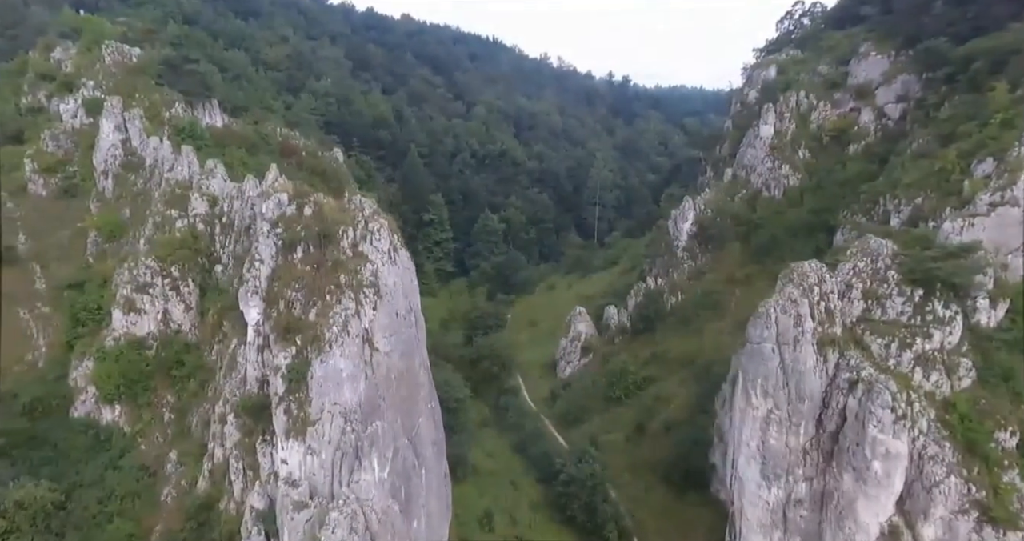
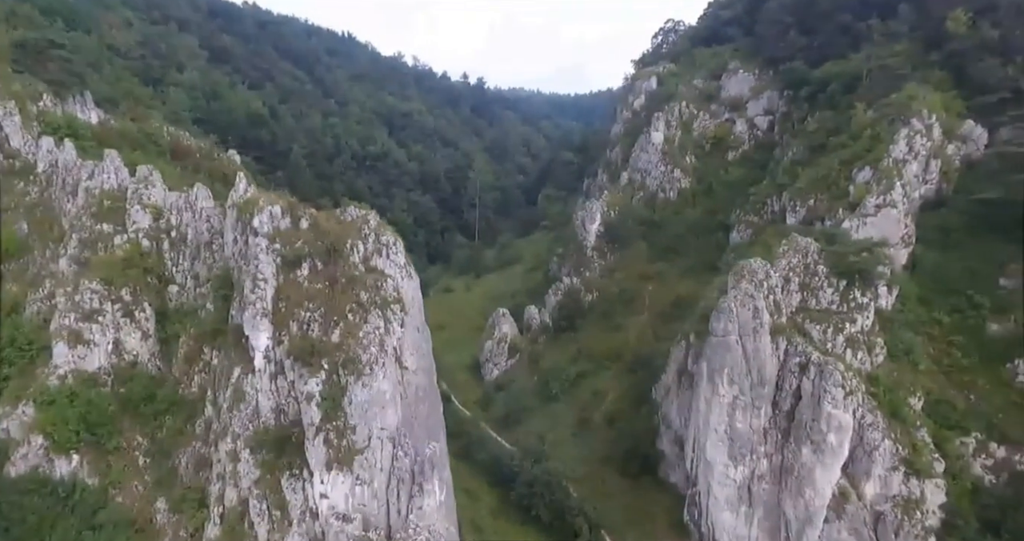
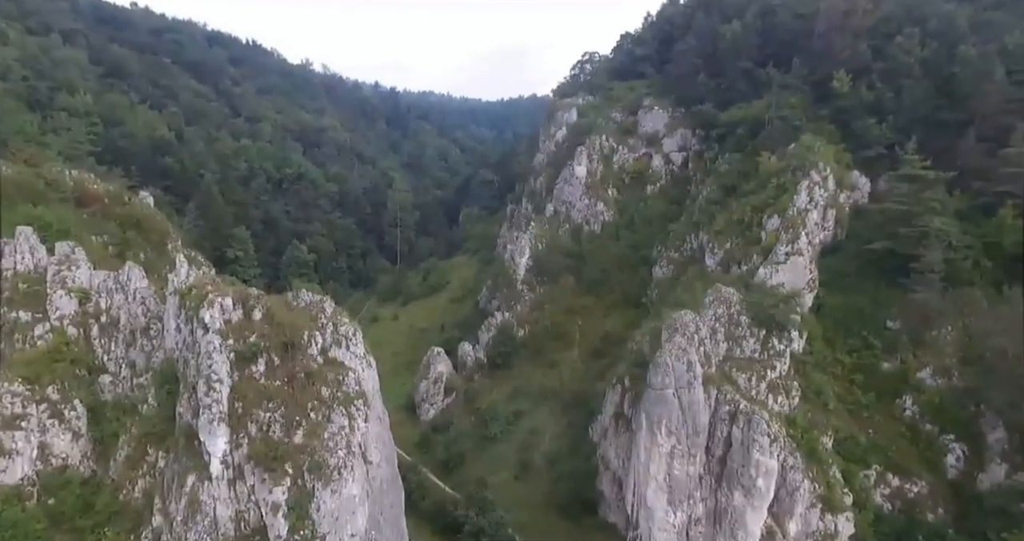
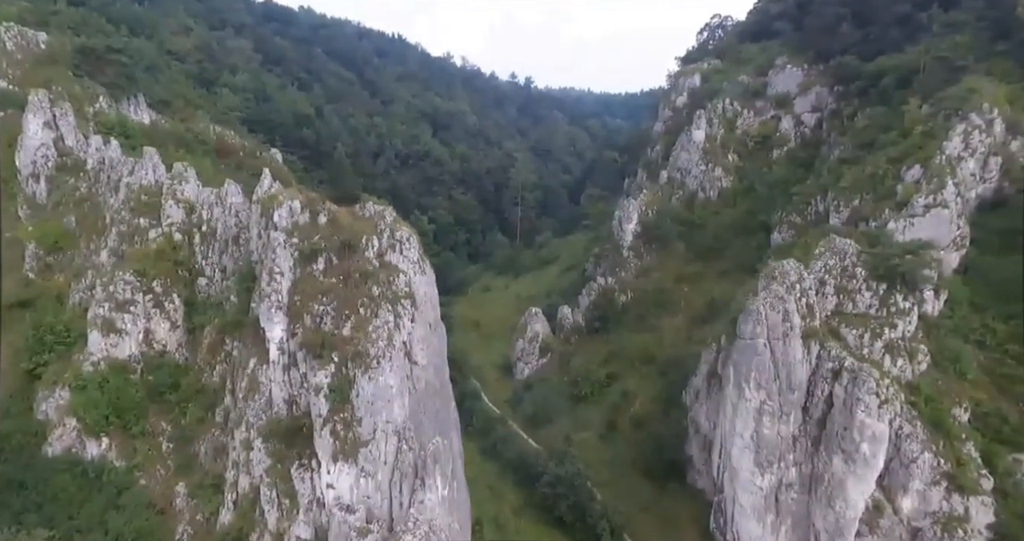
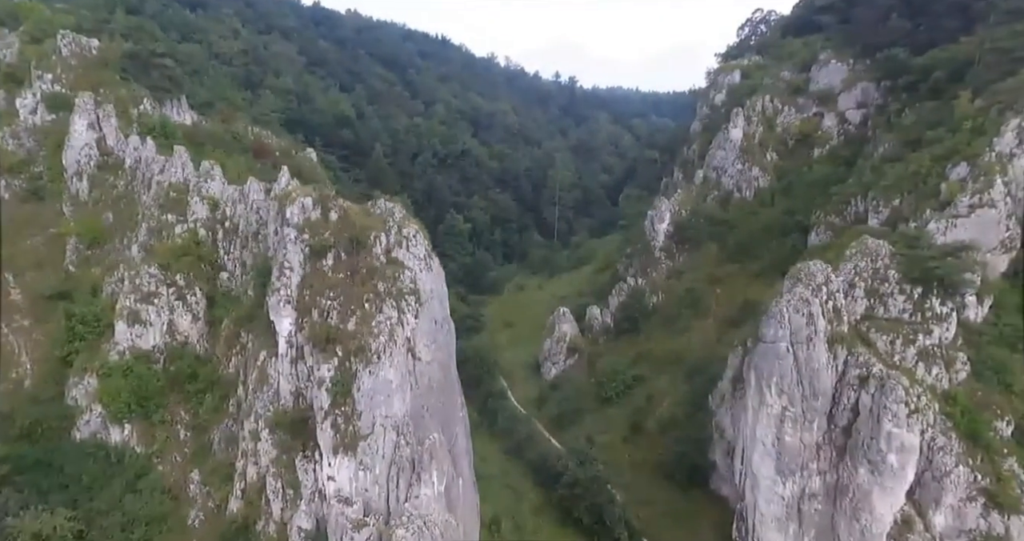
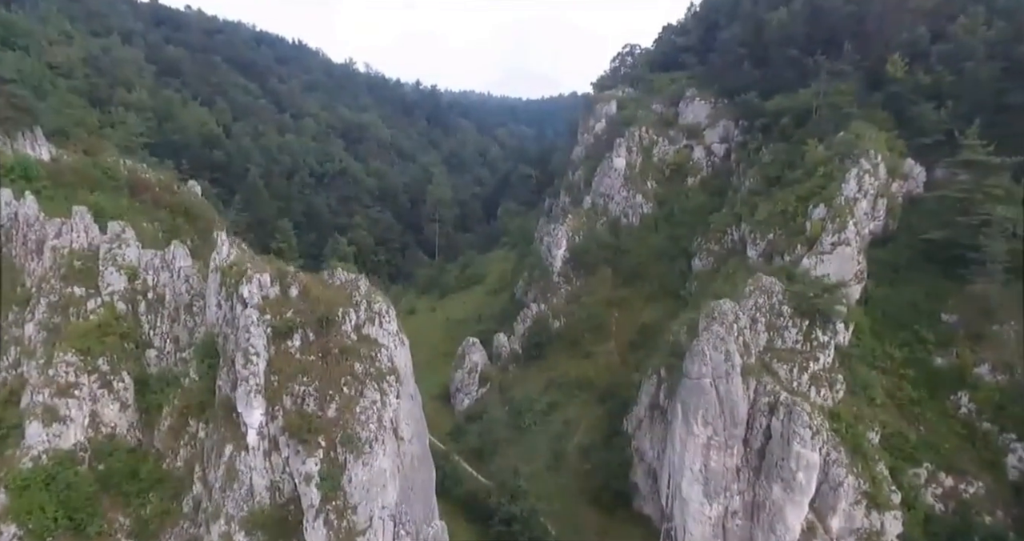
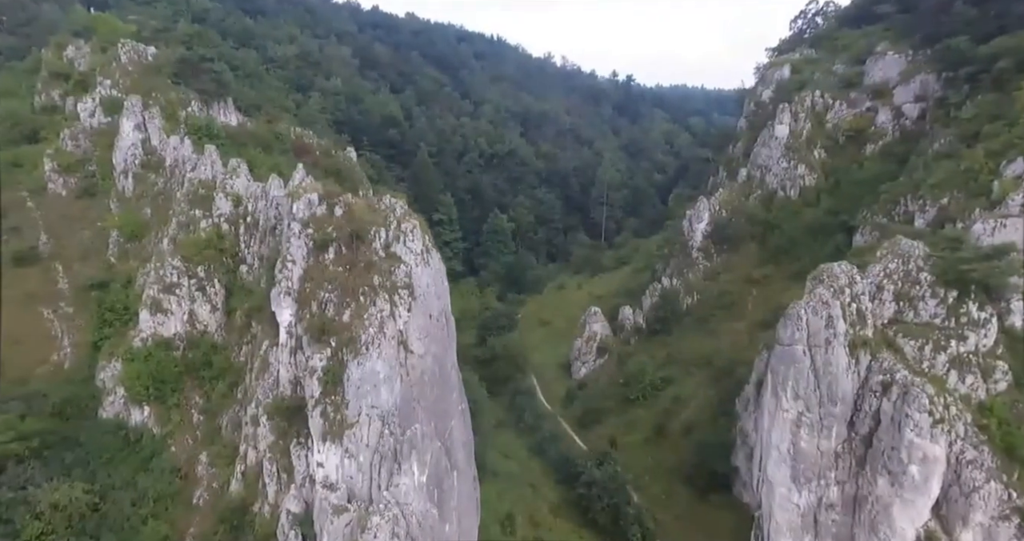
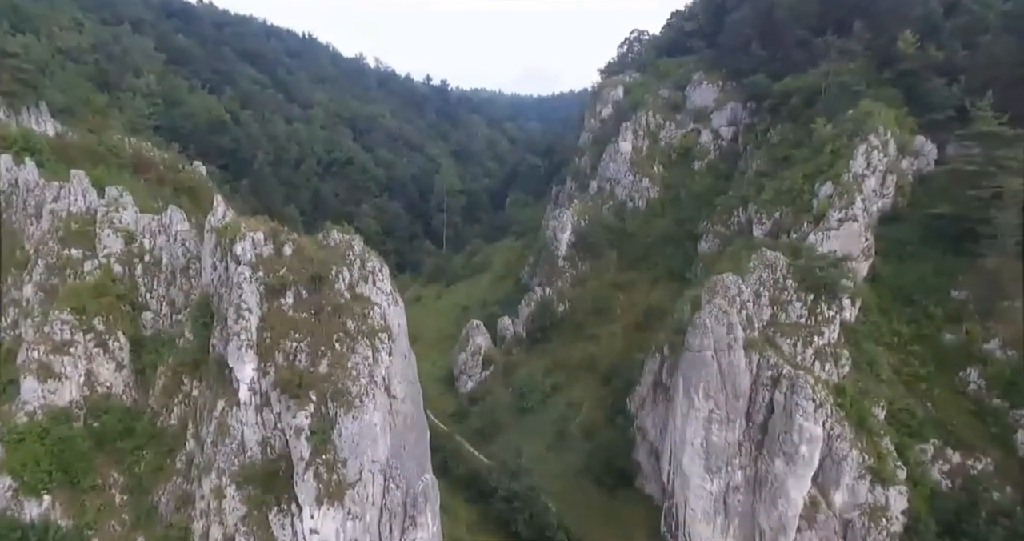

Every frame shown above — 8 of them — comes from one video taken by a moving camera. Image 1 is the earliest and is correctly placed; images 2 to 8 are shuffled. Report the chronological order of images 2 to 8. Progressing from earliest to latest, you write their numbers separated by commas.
7, 5, 4, 2, 8, 6, 3
